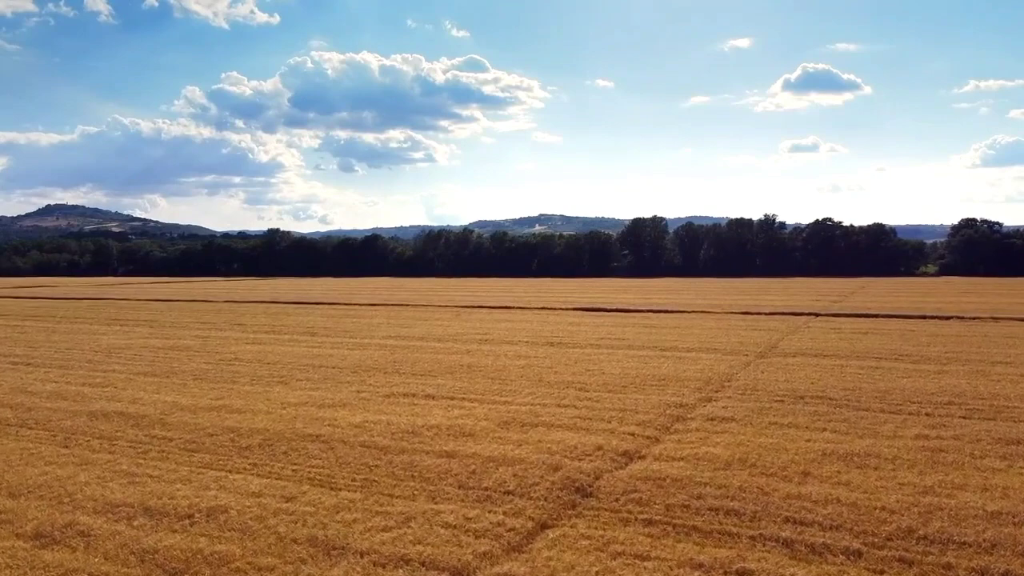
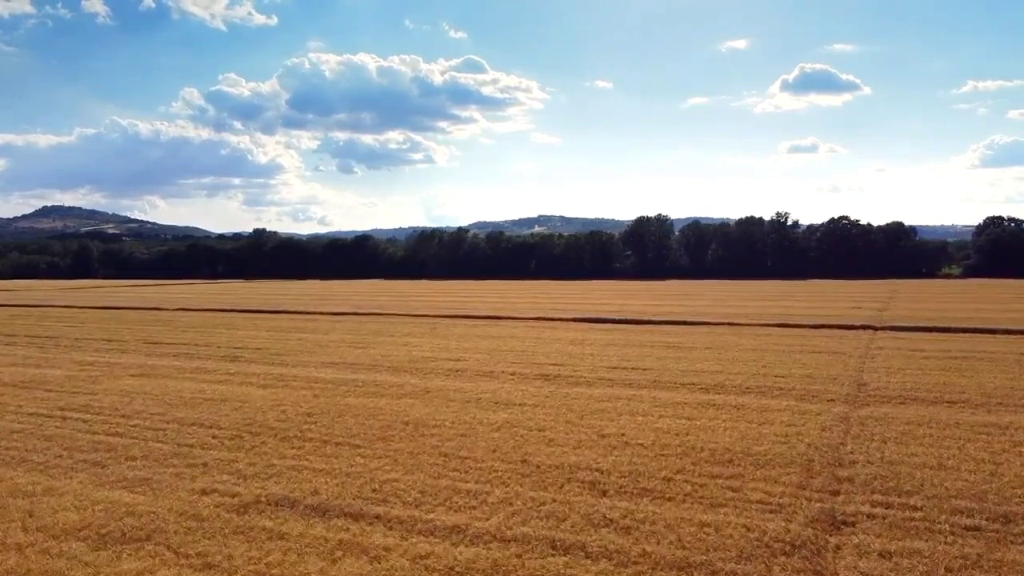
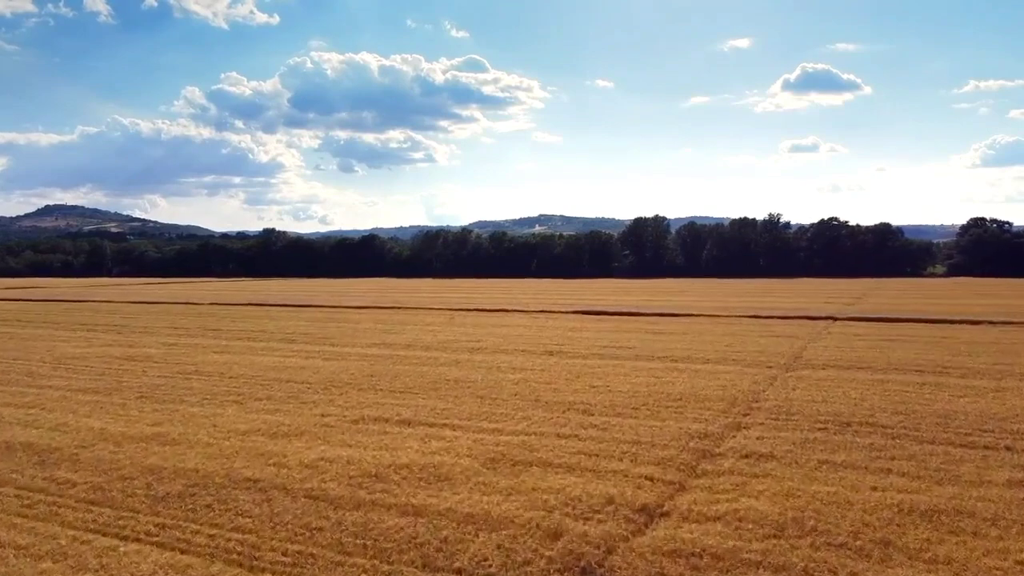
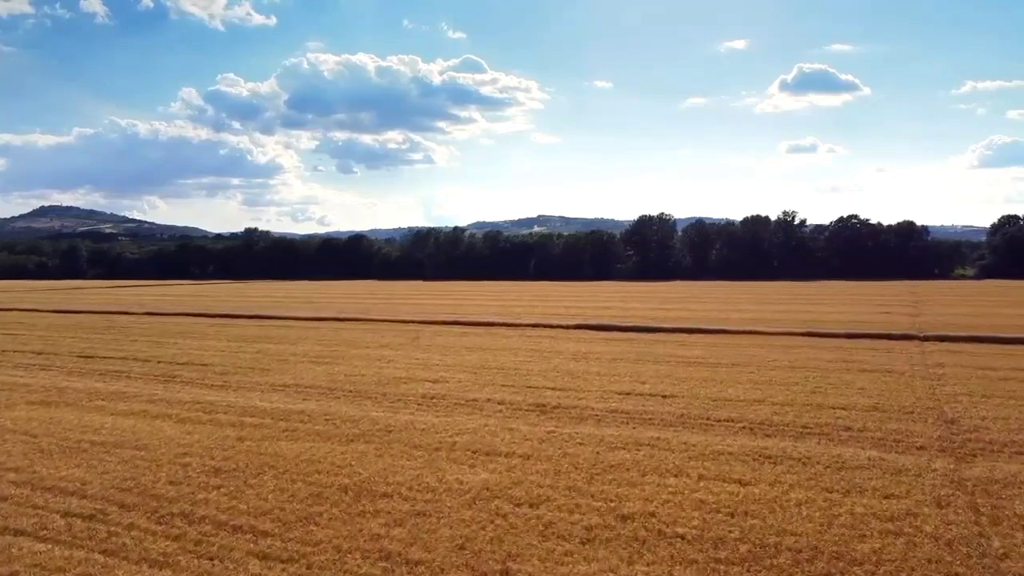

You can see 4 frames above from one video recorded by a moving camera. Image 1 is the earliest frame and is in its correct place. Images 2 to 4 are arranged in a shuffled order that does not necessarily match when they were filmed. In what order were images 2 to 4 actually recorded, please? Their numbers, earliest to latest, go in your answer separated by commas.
3, 2, 4
